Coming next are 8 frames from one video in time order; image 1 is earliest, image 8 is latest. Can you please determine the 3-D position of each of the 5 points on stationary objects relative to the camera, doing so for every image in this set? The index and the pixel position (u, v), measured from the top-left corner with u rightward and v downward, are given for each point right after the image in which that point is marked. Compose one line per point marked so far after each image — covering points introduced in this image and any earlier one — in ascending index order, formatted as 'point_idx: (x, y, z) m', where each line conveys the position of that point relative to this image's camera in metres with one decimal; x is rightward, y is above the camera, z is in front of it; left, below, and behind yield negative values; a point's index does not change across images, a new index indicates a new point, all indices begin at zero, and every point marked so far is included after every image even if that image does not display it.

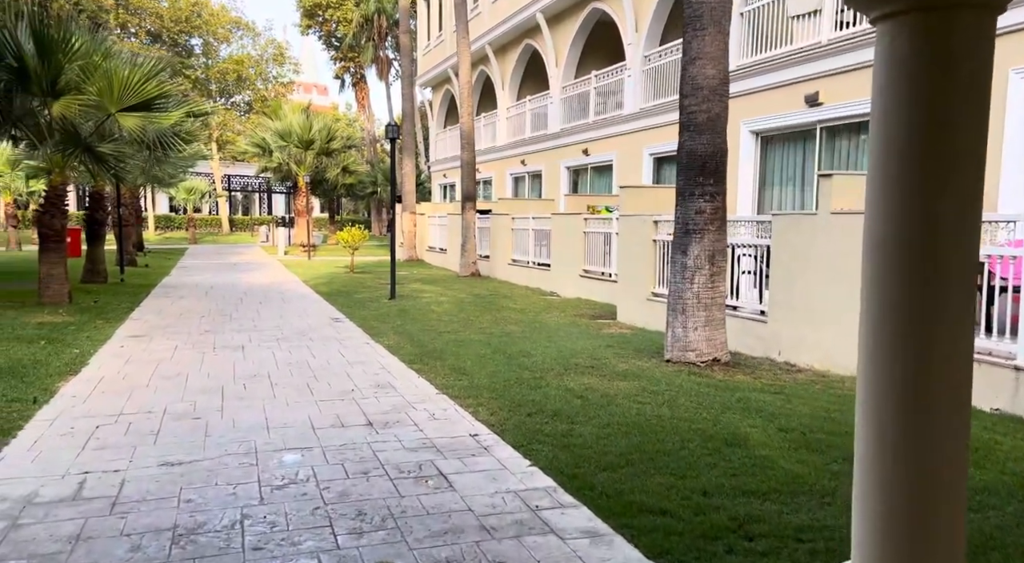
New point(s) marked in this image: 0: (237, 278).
0: (-6.8, +0.1, +18.1) m
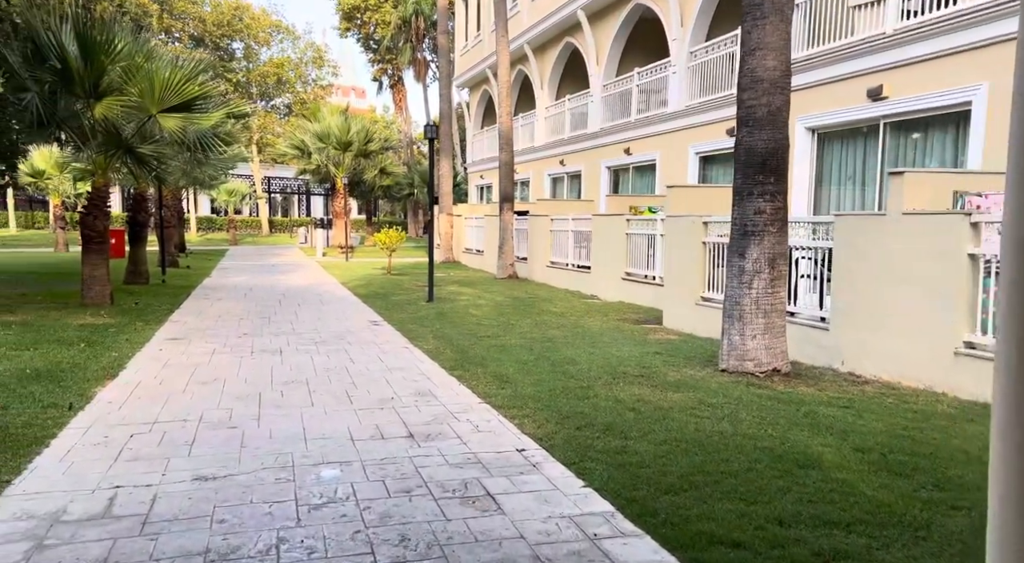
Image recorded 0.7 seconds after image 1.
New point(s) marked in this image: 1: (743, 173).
0: (-5.9, +0.1, +18.1) m
1: (+2.0, +0.9, +6.2) m
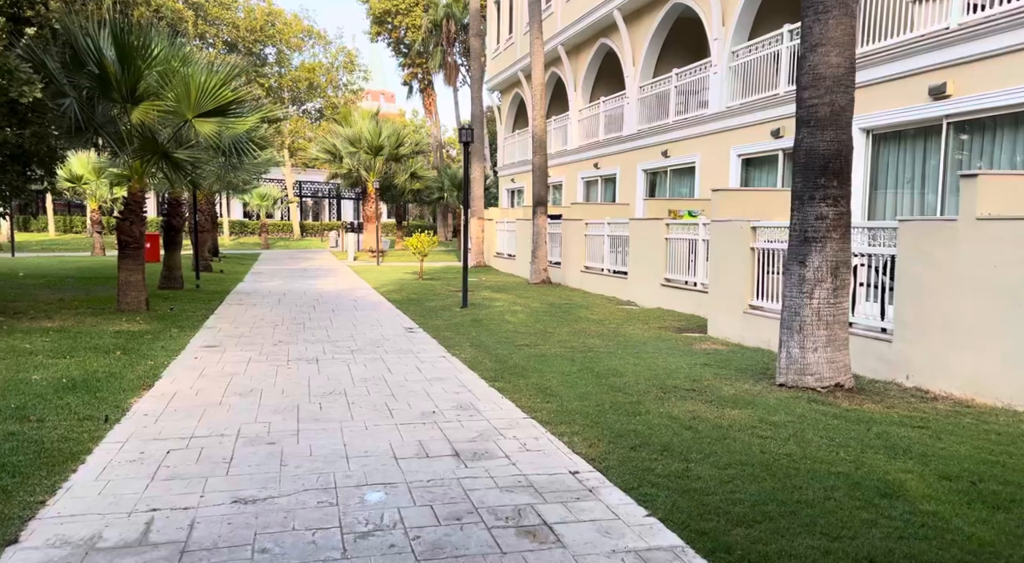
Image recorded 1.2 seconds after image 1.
0: (-5.0, -0.1, +18.1) m
1: (+2.3, +0.8, +5.8) m
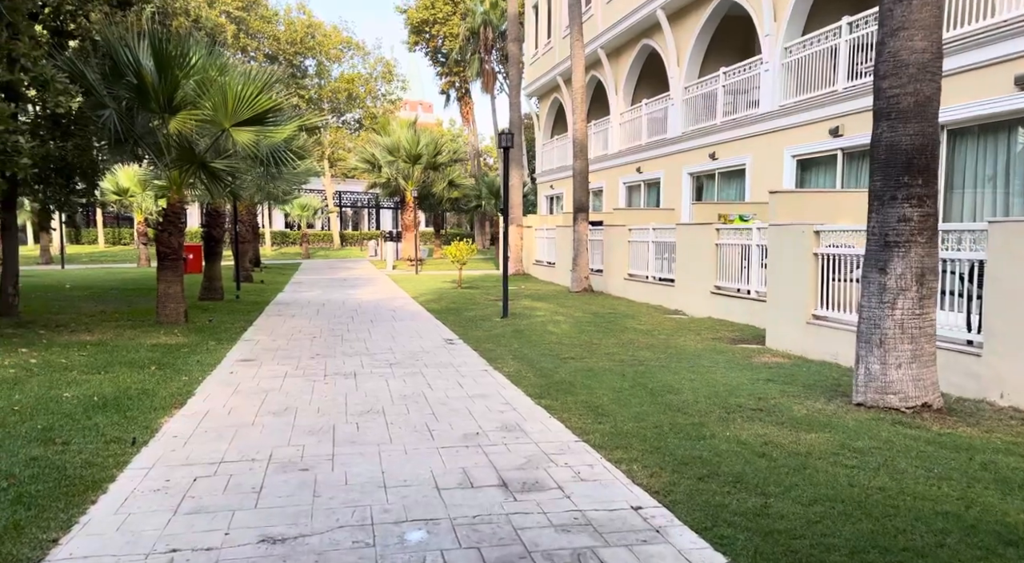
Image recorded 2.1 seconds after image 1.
0: (-4.0, -0.3, +17.9) m
1: (+2.7, +0.8, +5.3) m
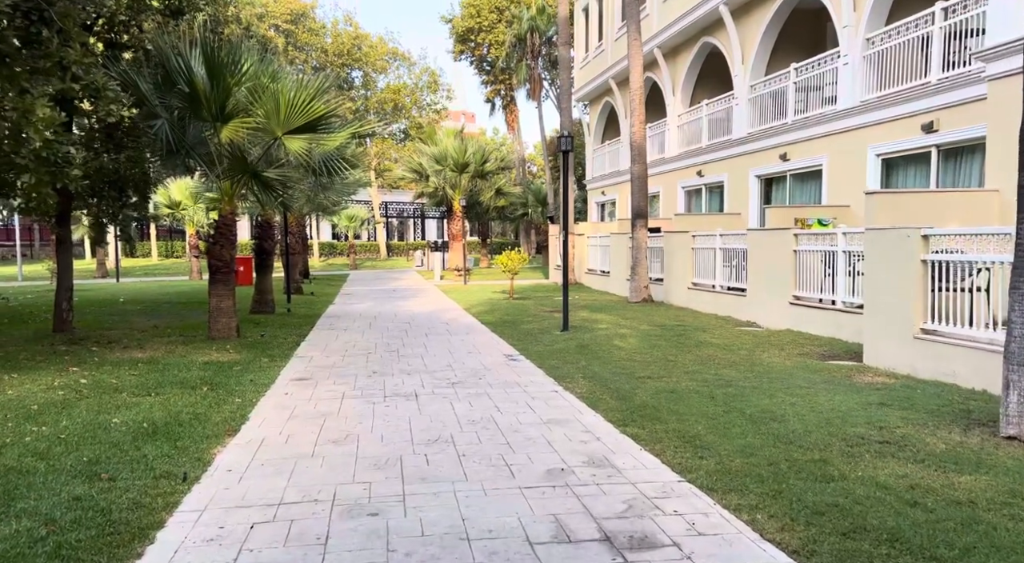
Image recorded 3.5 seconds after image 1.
0: (-2.7, -0.6, +17.5) m
1: (+3.3, +0.7, +4.5) m
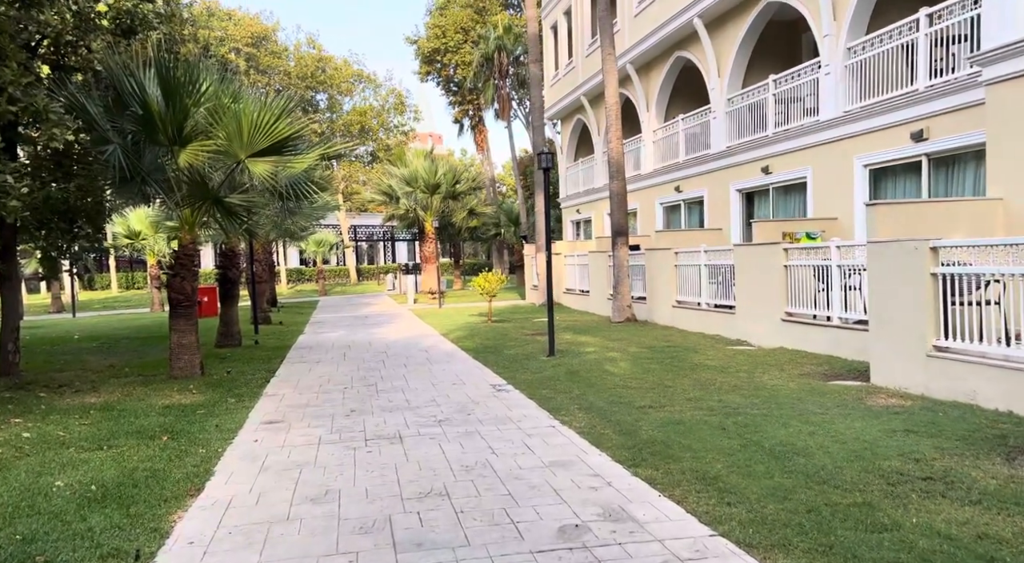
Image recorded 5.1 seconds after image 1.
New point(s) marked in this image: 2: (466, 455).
0: (-3.2, -1.2, +16.8) m
1: (+3.2, +0.6, +4.1) m
2: (-0.4, -1.4, +5.9) m
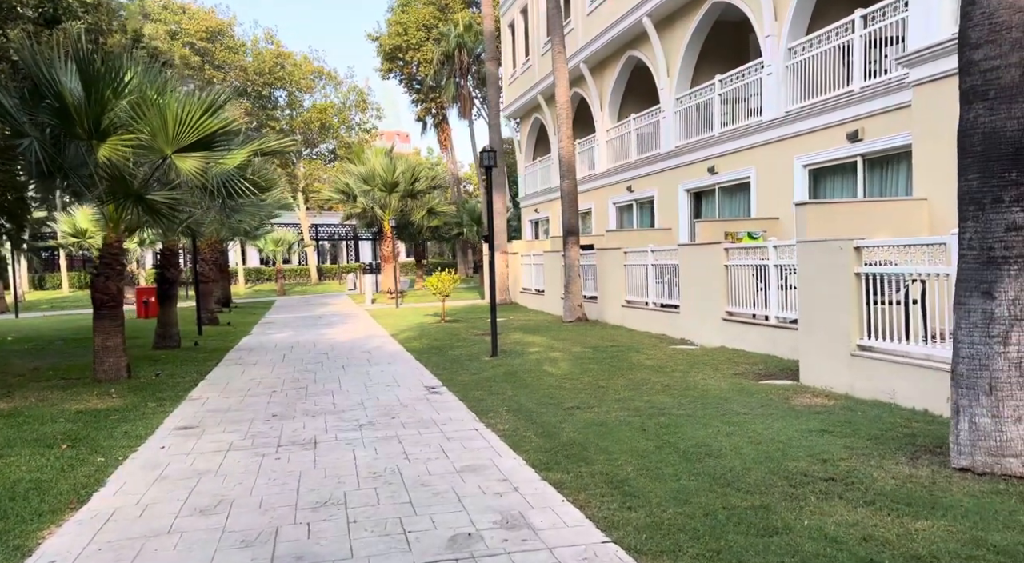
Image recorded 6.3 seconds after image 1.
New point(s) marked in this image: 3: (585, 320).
0: (-4.3, -1.2, +16.5) m
1: (+2.6, +0.6, +4.0) m
2: (-1.0, -1.4, +5.7) m
3: (+1.6, -0.9, +16.0) m
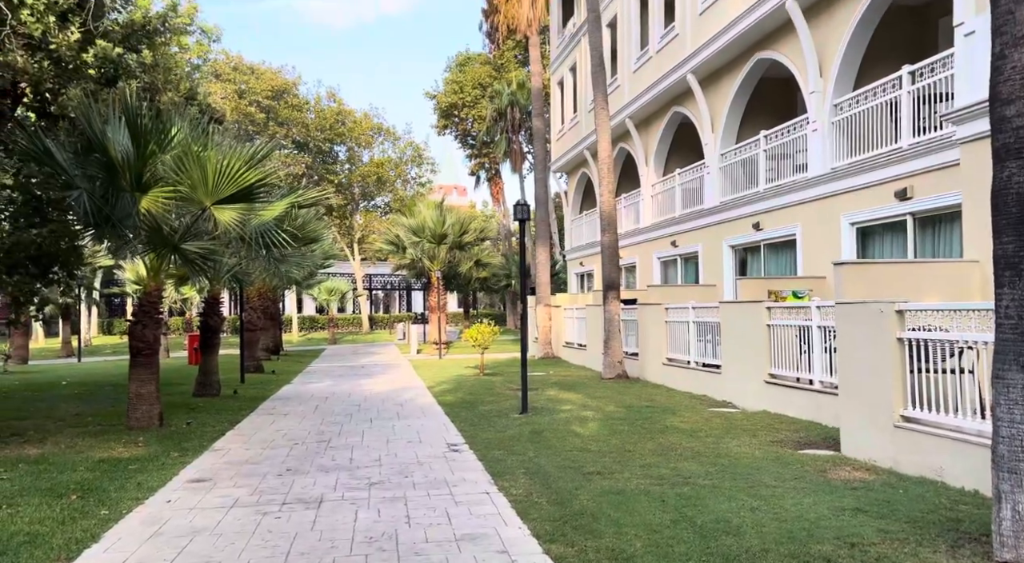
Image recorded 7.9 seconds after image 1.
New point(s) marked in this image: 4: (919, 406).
0: (-3.4, -2.3, +16.4) m
1: (+2.6, +0.2, +3.7) m
2: (-1.0, -1.8, +5.5) m
3: (+2.4, -2.1, +15.6) m
4: (+3.6, -1.1, +6.5) m
